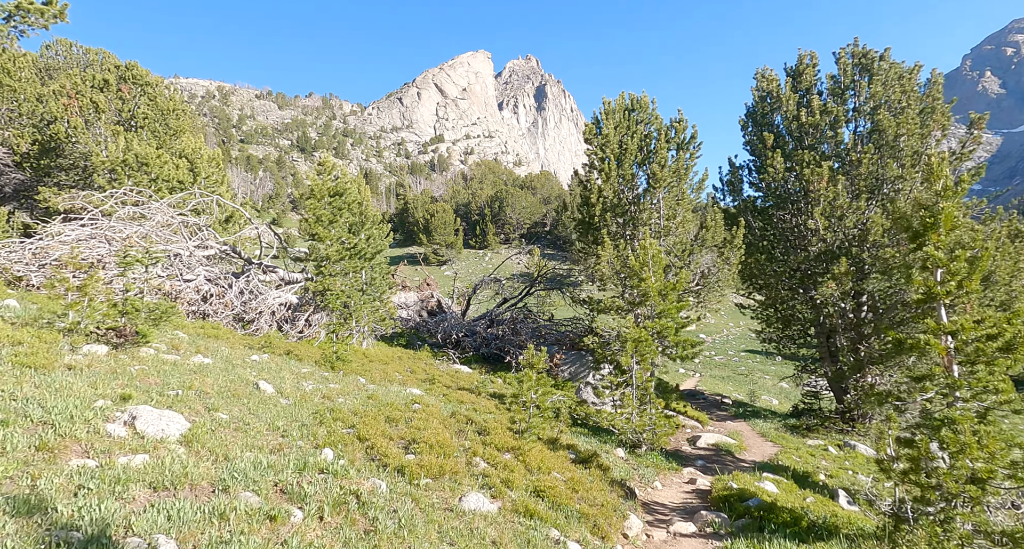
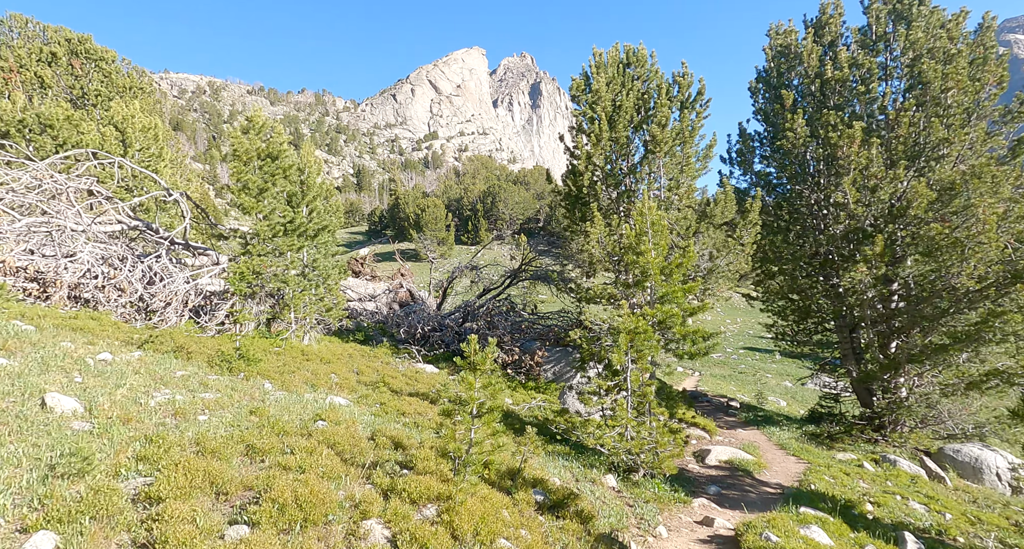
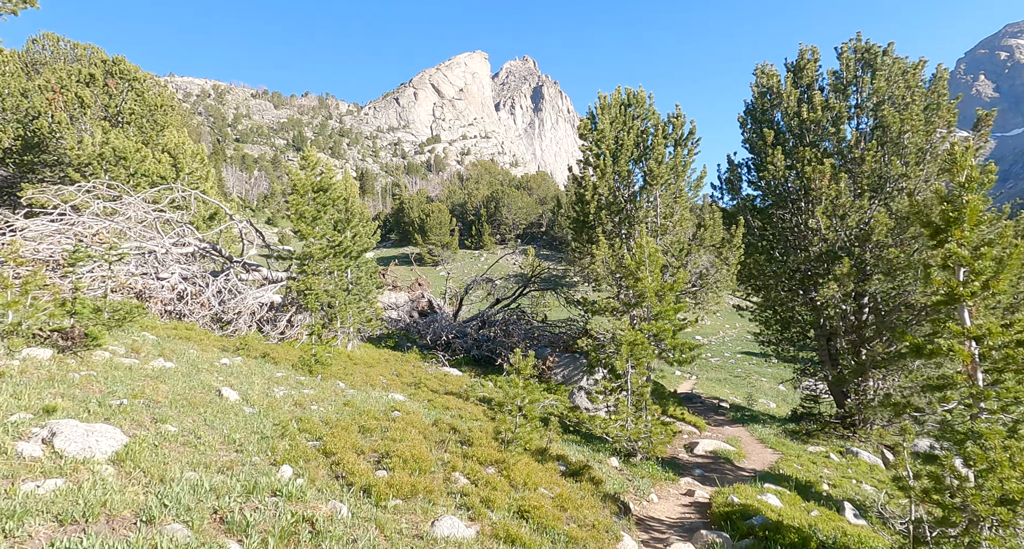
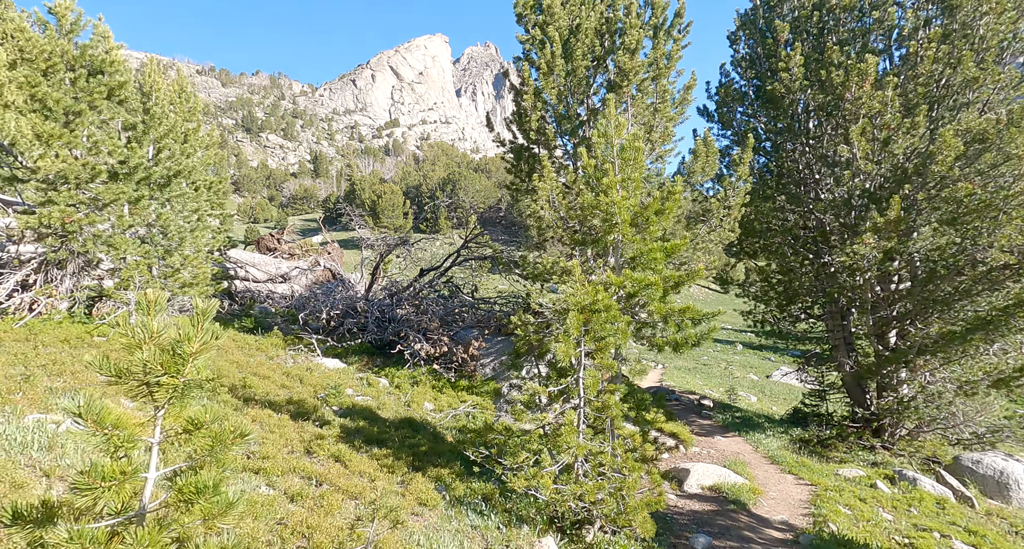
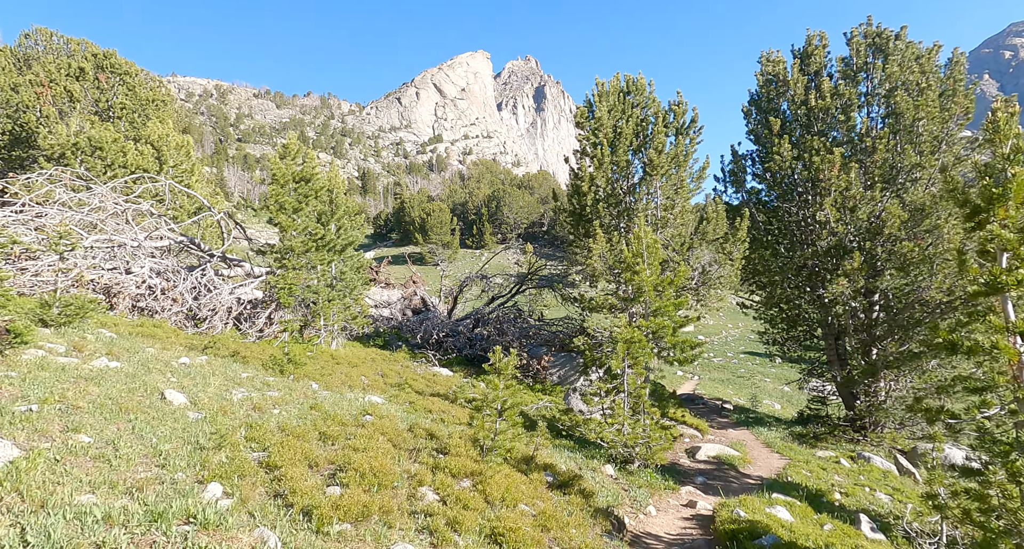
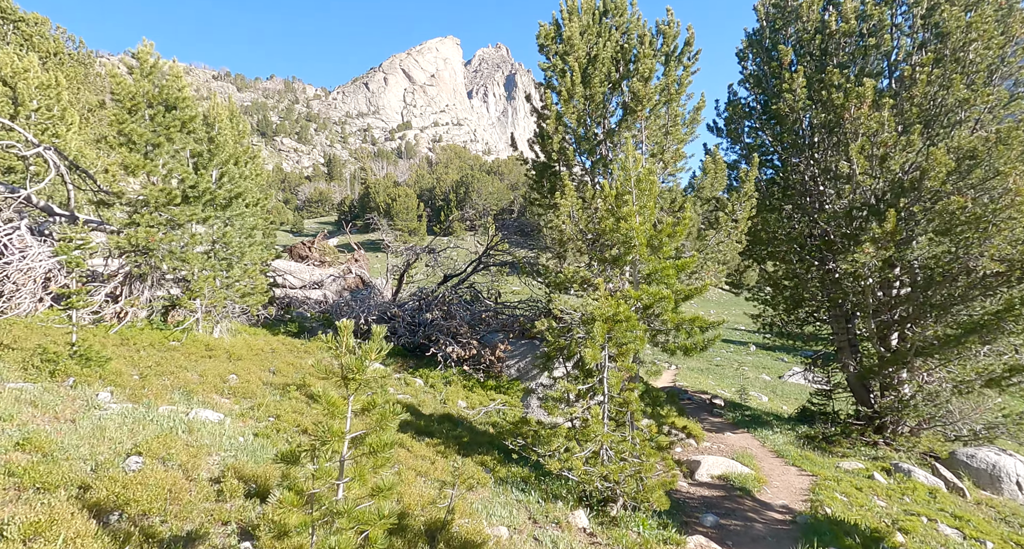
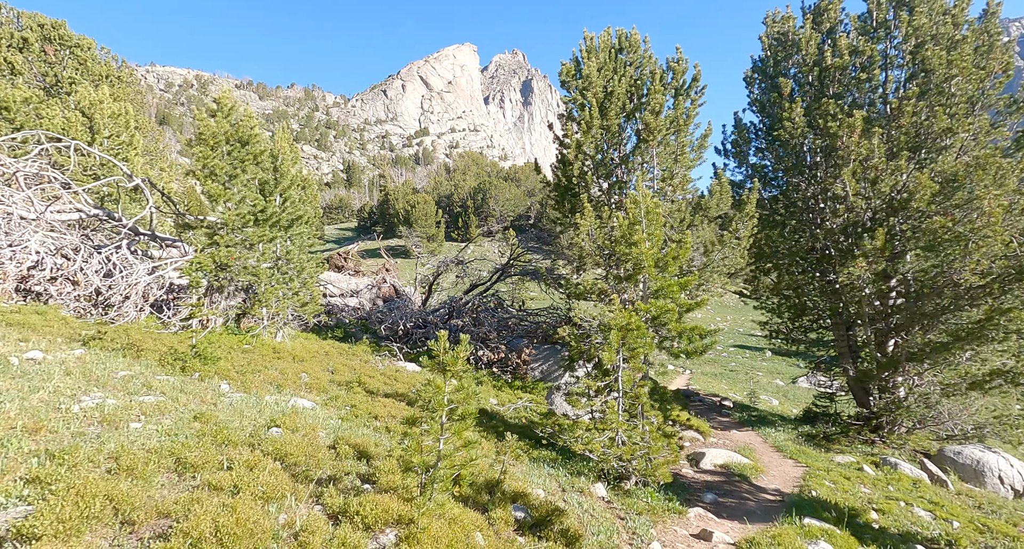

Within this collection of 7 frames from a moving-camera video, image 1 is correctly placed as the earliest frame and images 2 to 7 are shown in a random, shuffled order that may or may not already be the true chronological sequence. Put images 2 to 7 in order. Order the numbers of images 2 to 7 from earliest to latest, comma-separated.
3, 5, 2, 7, 6, 4
